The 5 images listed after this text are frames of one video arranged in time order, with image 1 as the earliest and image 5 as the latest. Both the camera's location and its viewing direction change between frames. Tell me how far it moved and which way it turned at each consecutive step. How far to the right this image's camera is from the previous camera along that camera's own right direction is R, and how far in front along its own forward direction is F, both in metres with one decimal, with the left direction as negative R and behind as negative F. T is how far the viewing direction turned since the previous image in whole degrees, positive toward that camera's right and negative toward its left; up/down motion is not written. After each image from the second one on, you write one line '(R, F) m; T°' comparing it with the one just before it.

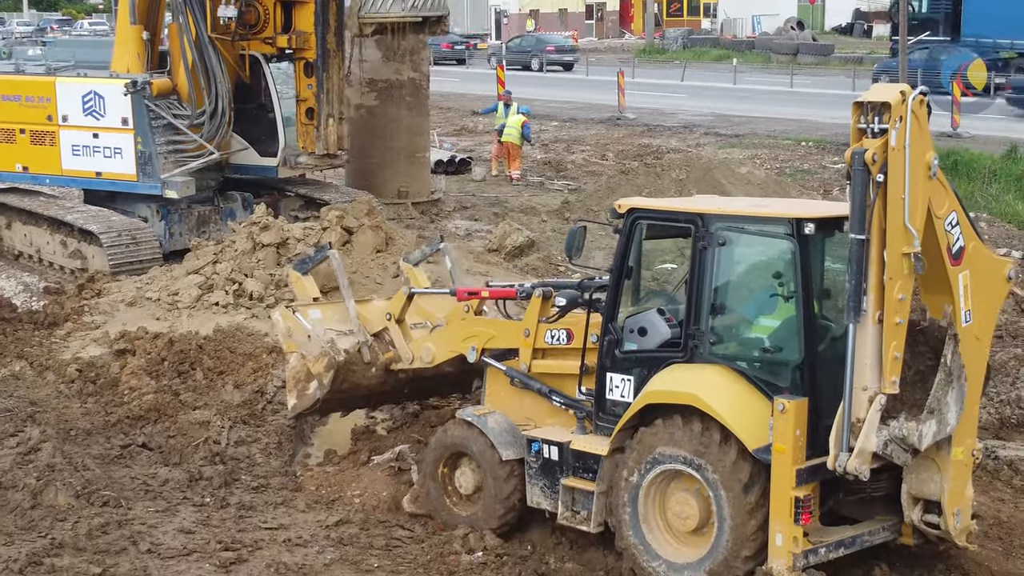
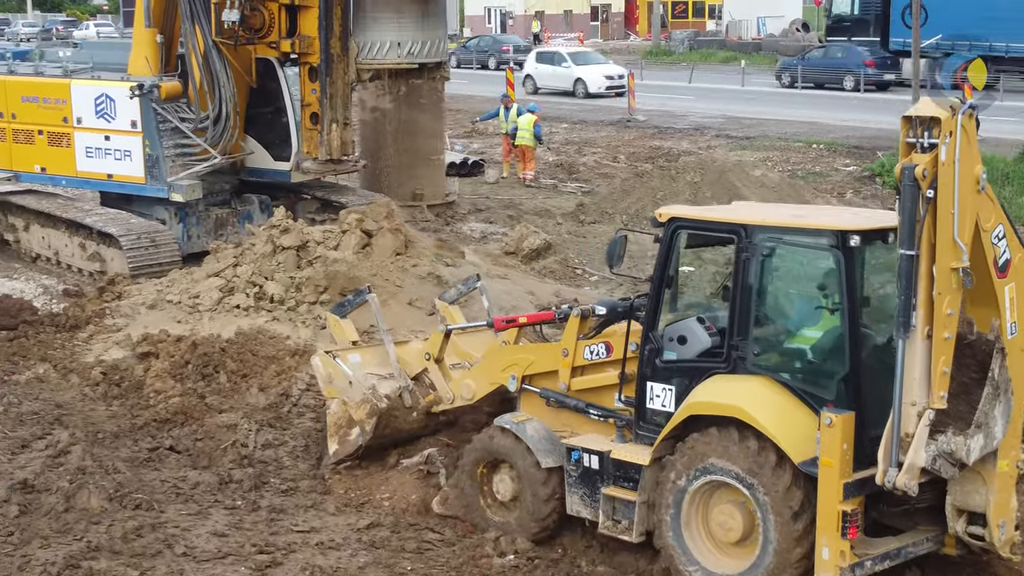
(-0.1, 0.0) m; 0°
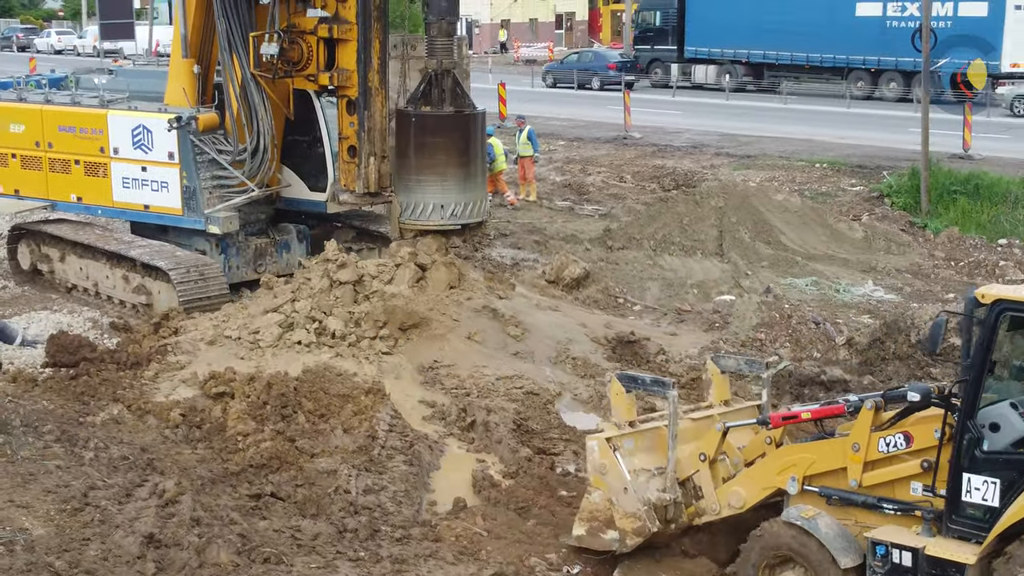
(-0.6, 0.0) m; +1°
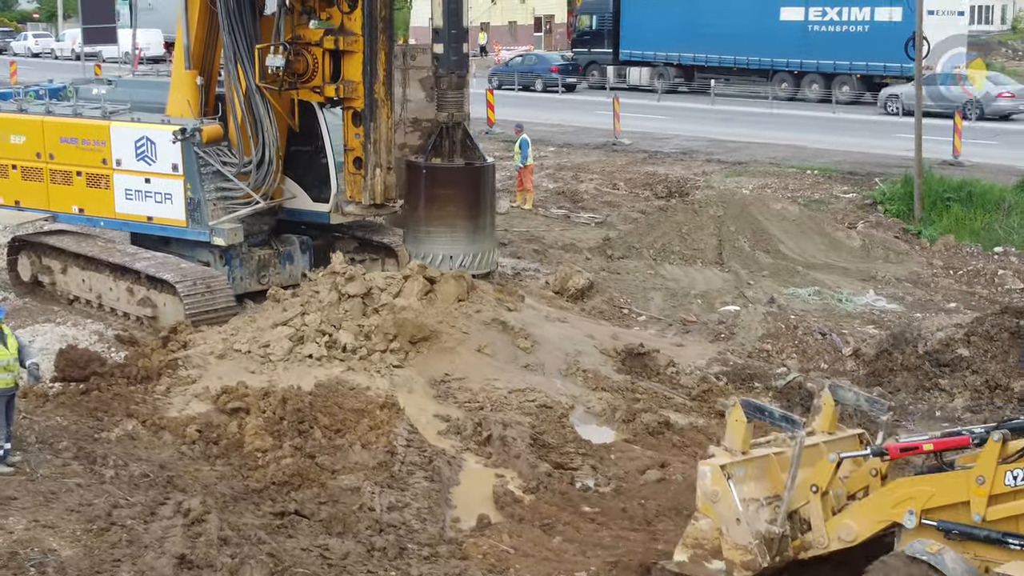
(-0.2, 0.0) m; +1°
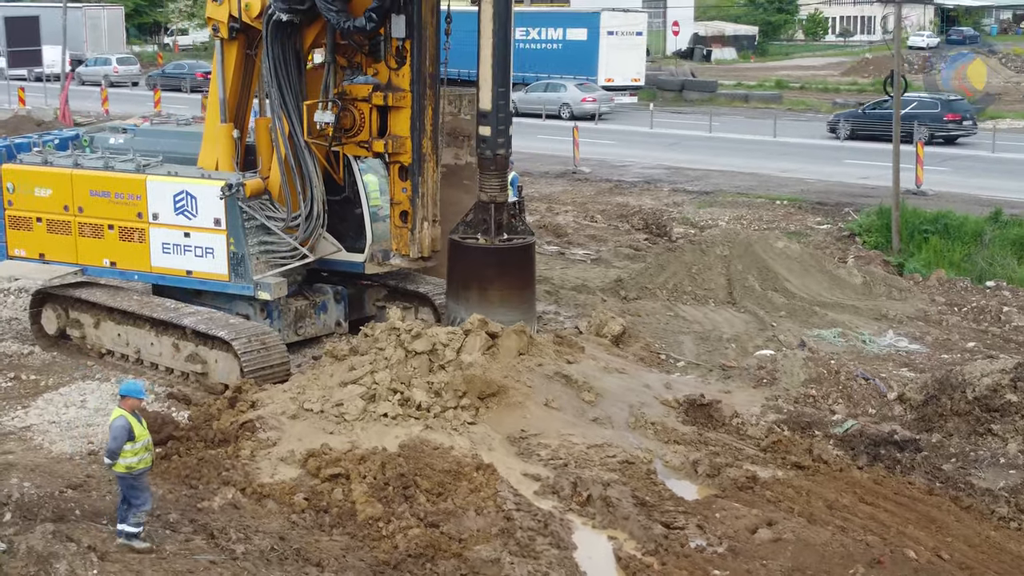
(-1.1, -0.1) m; +3°
